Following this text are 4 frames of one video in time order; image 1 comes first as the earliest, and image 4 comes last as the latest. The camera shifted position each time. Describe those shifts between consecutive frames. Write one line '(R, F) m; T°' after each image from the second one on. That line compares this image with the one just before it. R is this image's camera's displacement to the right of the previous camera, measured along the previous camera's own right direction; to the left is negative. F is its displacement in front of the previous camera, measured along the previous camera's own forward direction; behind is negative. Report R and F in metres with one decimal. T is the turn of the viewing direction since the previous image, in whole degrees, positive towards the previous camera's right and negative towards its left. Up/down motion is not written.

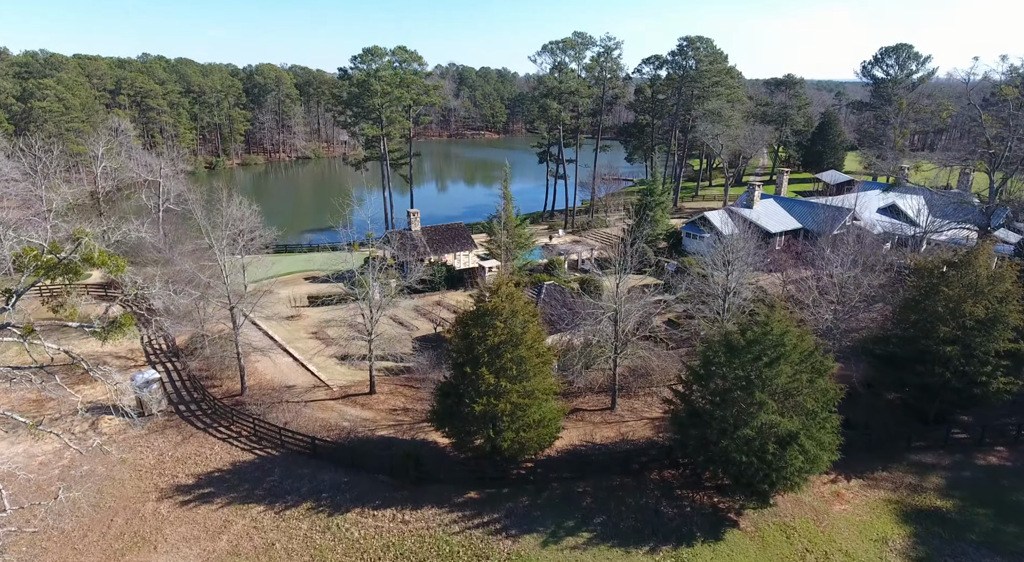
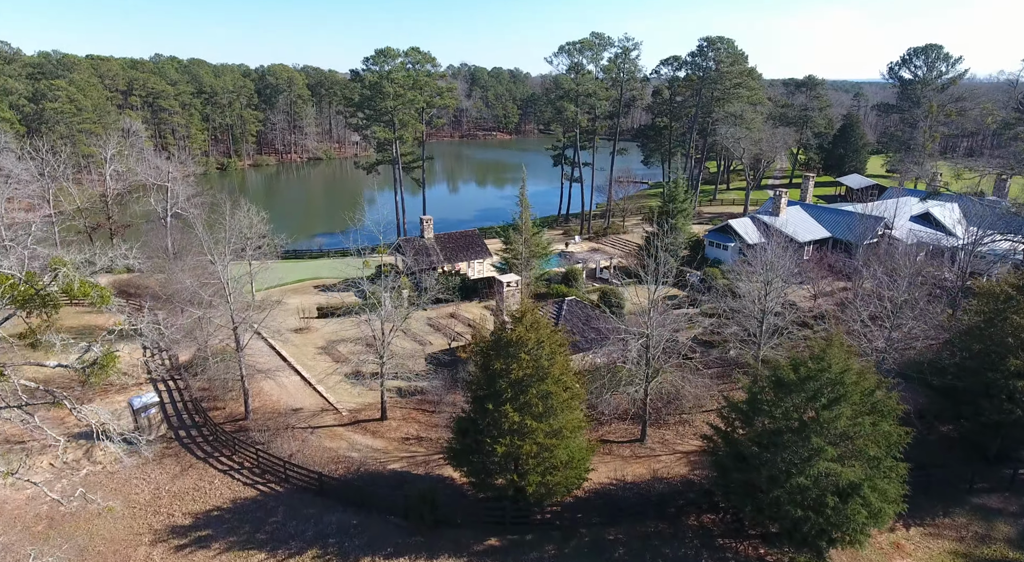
(-0.3, +1.3) m; -1°
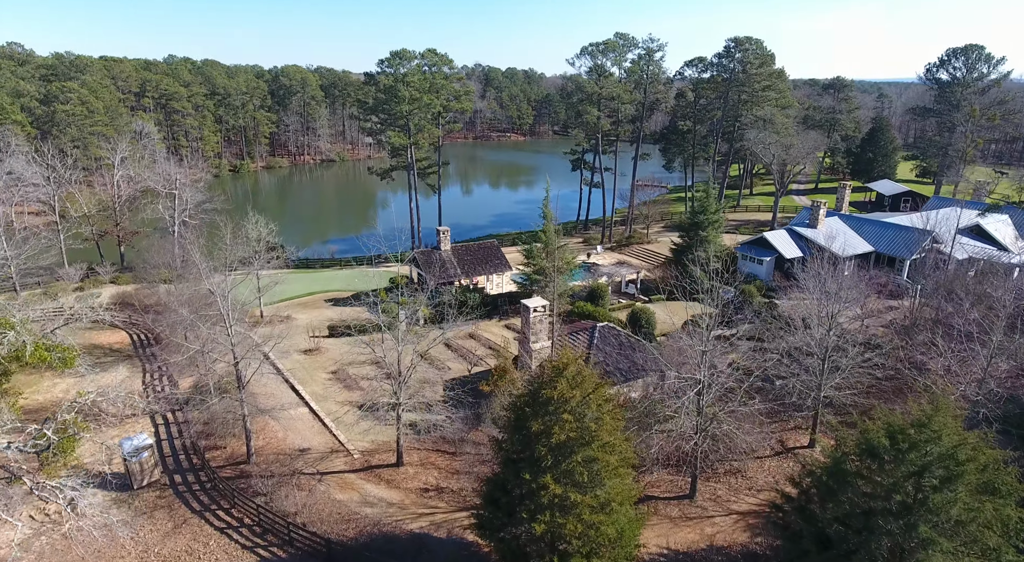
(-0.5, +1.9) m; -1°
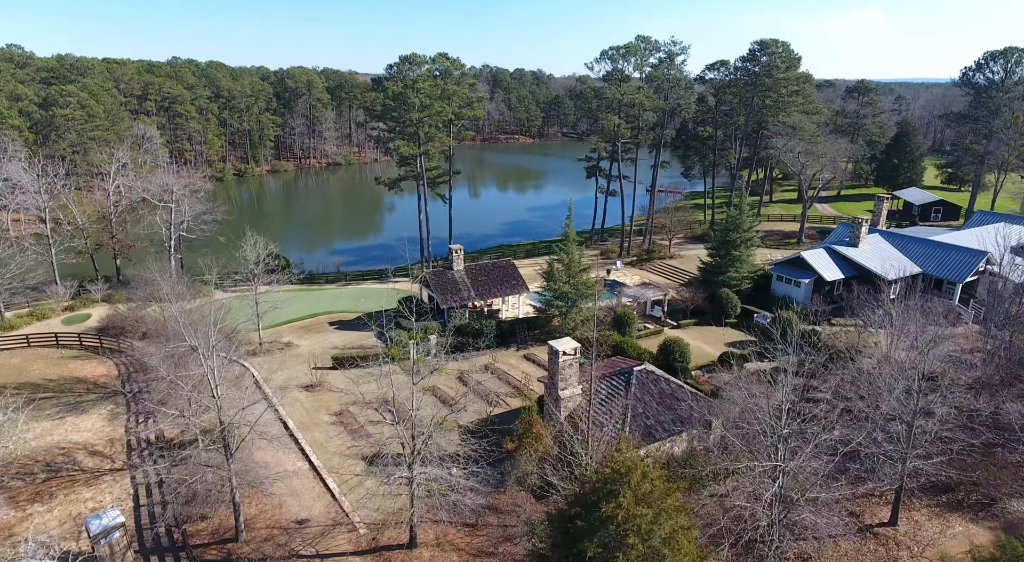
(-0.6, +2.4) m; -1°
